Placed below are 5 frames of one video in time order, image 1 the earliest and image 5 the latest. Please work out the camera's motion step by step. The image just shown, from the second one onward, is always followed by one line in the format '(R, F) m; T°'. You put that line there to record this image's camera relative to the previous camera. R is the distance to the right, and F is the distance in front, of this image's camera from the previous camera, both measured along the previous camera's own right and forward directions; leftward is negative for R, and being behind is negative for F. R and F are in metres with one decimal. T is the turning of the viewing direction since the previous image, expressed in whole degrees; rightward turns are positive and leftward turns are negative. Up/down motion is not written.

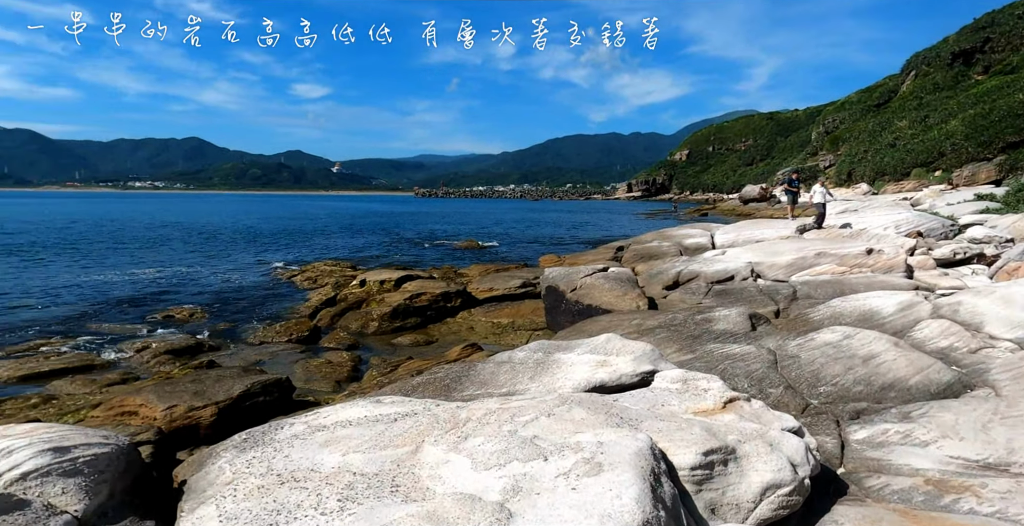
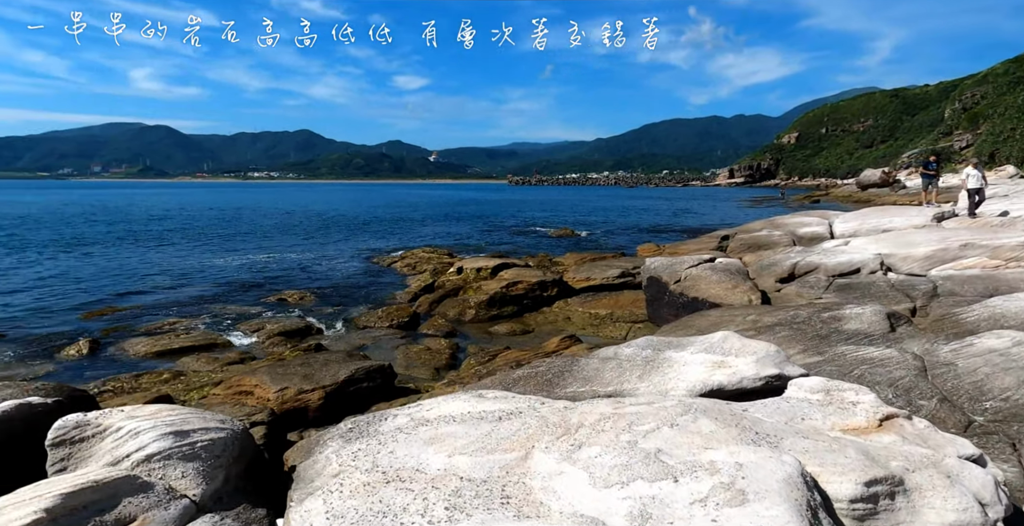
(-0.2, +0.4) m; -8°
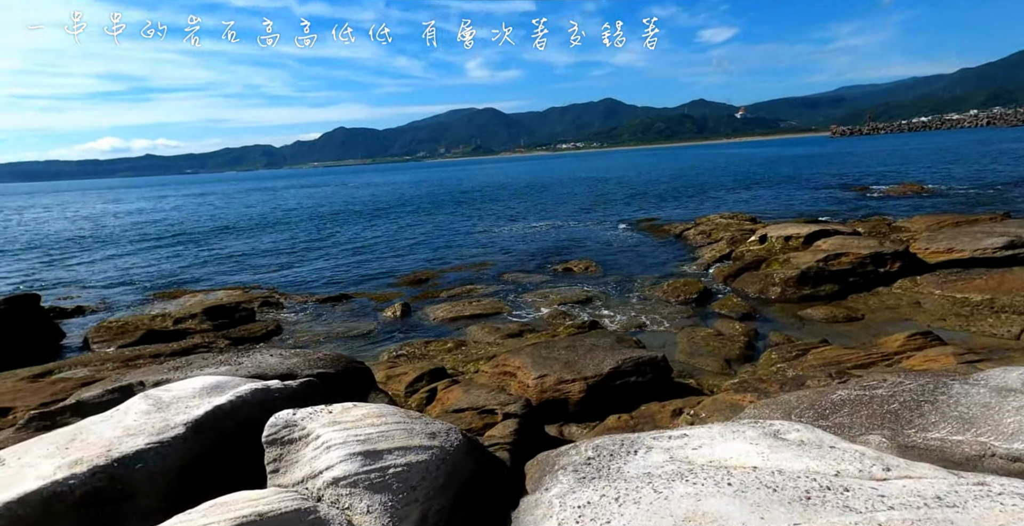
(0.0, +2.6) m; -25°
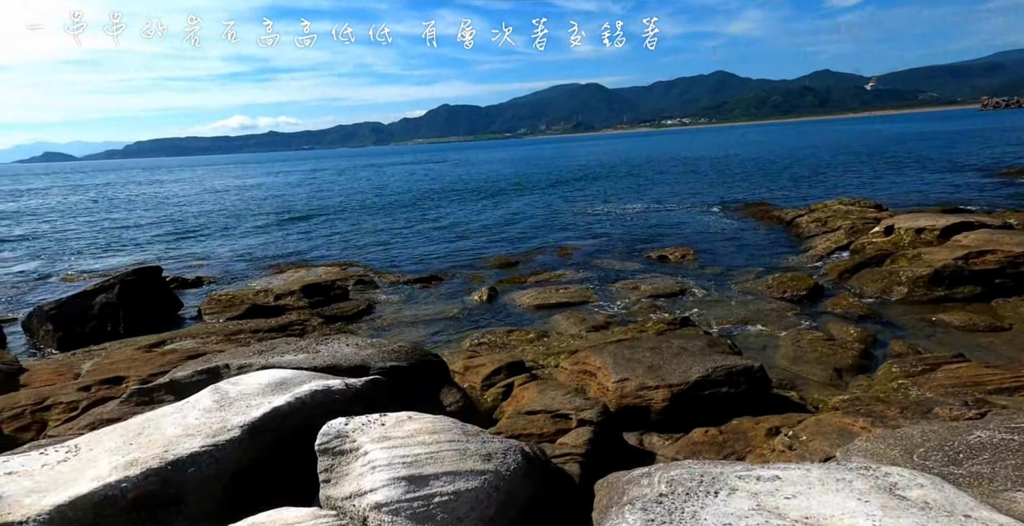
(+0.3, +0.7) m; -8°
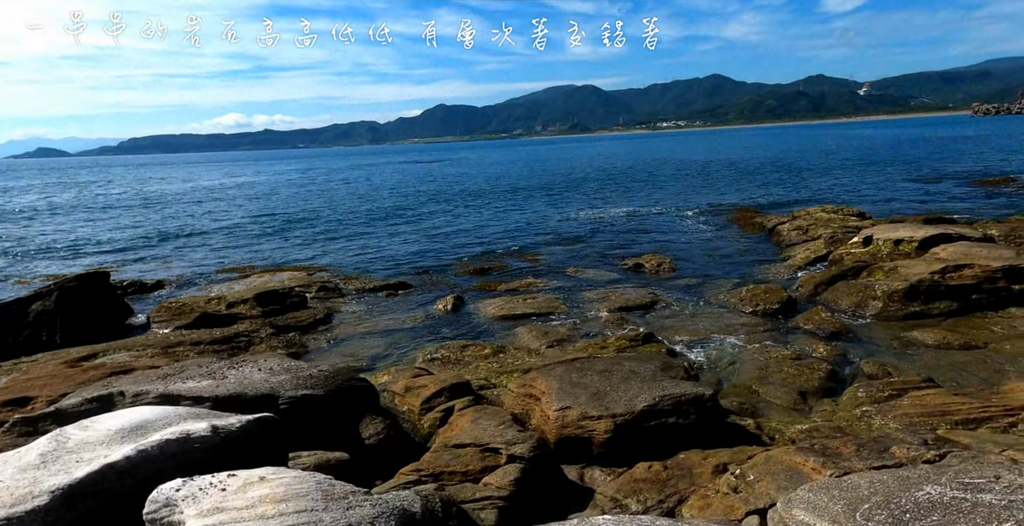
(+0.9, +0.8) m; +1°
